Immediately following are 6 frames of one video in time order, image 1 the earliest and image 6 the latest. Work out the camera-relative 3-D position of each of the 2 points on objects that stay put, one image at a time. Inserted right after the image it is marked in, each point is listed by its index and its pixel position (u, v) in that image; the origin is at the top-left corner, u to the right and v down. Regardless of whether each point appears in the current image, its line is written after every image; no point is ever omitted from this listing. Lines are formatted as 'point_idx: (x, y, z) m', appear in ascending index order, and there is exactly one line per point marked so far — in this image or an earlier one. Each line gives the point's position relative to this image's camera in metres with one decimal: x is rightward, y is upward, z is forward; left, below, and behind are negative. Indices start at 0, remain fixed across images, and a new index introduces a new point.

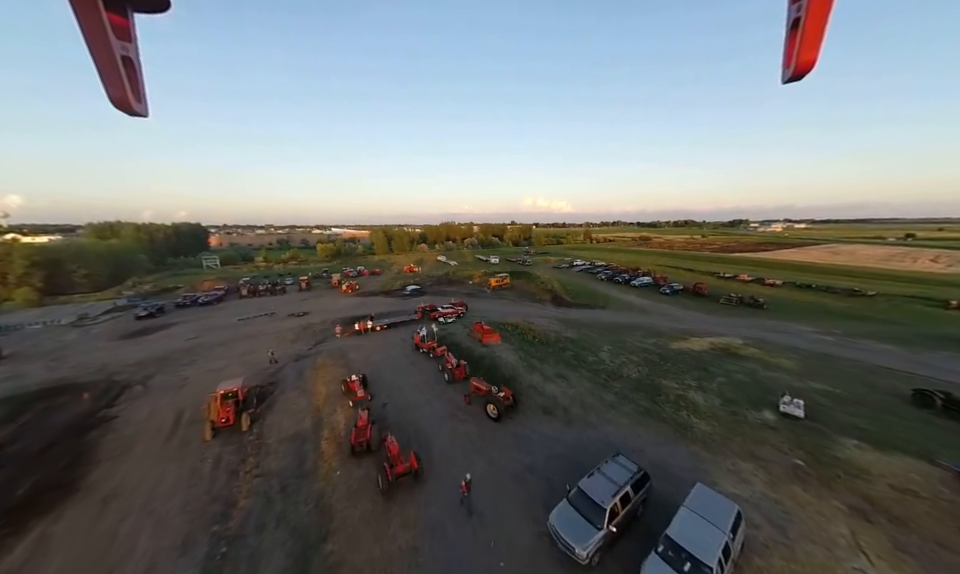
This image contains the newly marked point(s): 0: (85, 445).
0: (-21.6, -8.7, +15.9) m
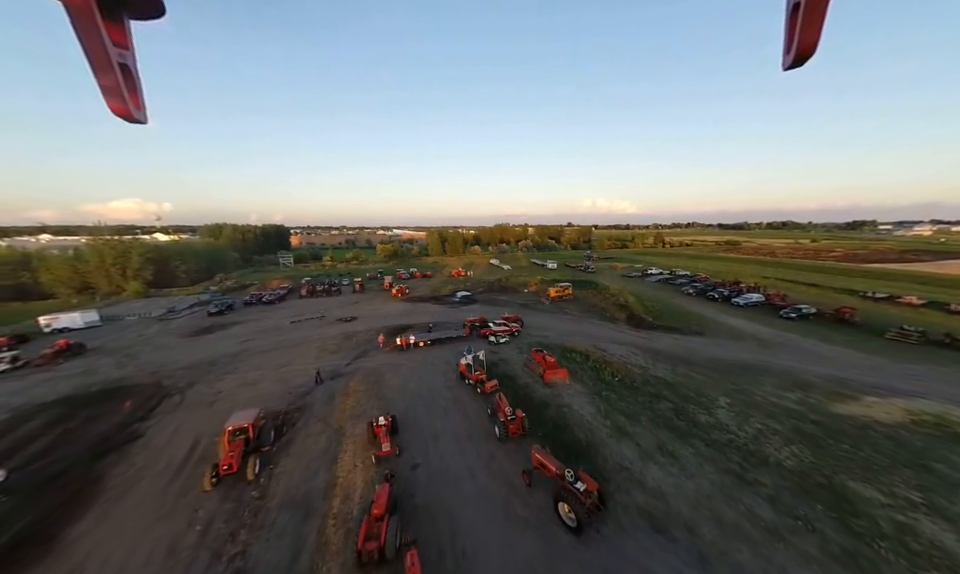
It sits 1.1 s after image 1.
0: (-18.9, -9.2, +14.2) m
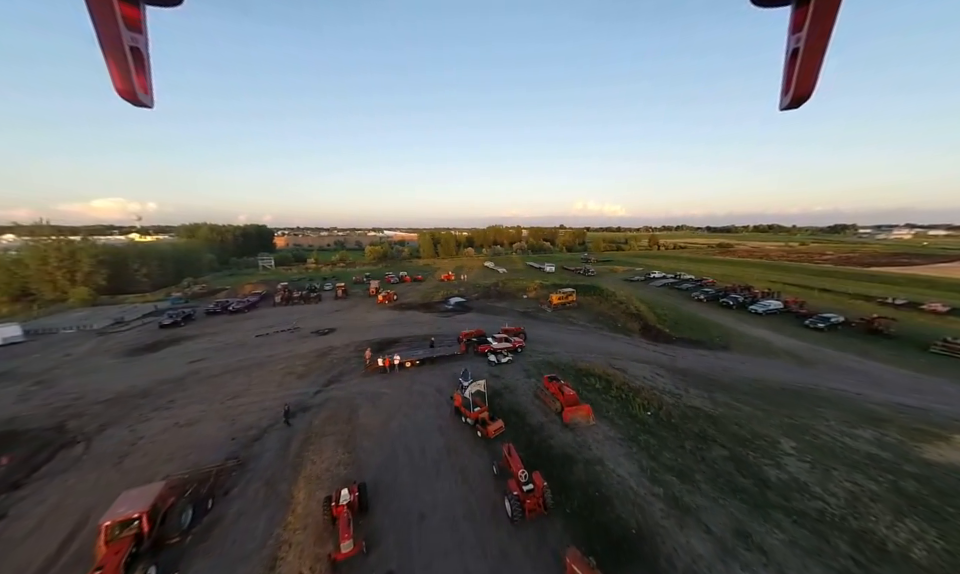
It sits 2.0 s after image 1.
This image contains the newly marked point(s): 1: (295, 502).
0: (-18.7, -9.9, +9.2) m
1: (-7.7, -8.9, +12.2) m
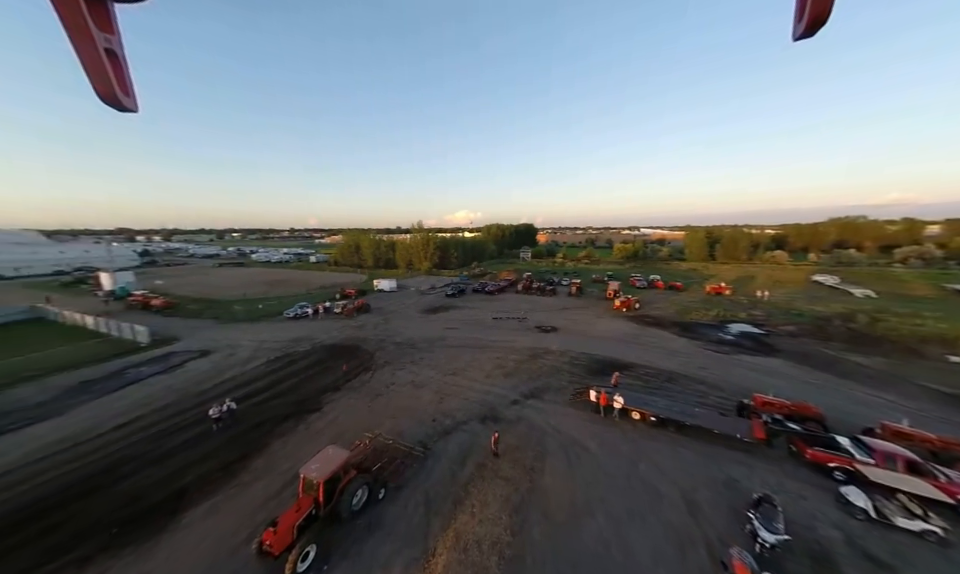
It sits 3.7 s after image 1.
0: (-11.2, -7.6, +14.7) m
1: (-1.5, -8.4, +8.8) m
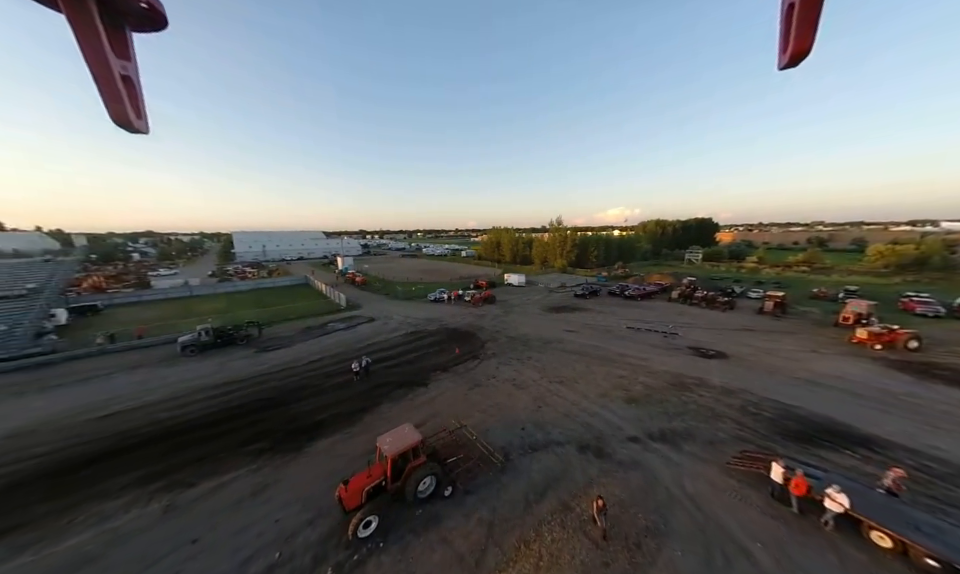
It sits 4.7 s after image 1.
0: (-6.1, -6.3, +16.8) m
1: (-0.3, -7.7, +7.1) m
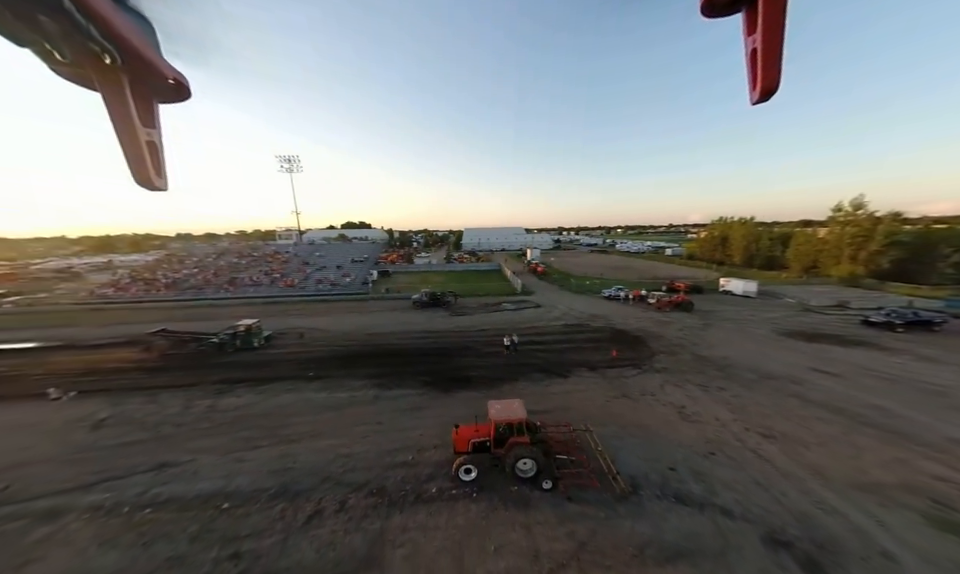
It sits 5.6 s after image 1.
0: (+2.4, -5.3, +17.5) m
1: (+0.6, -6.8, +6.4) m
